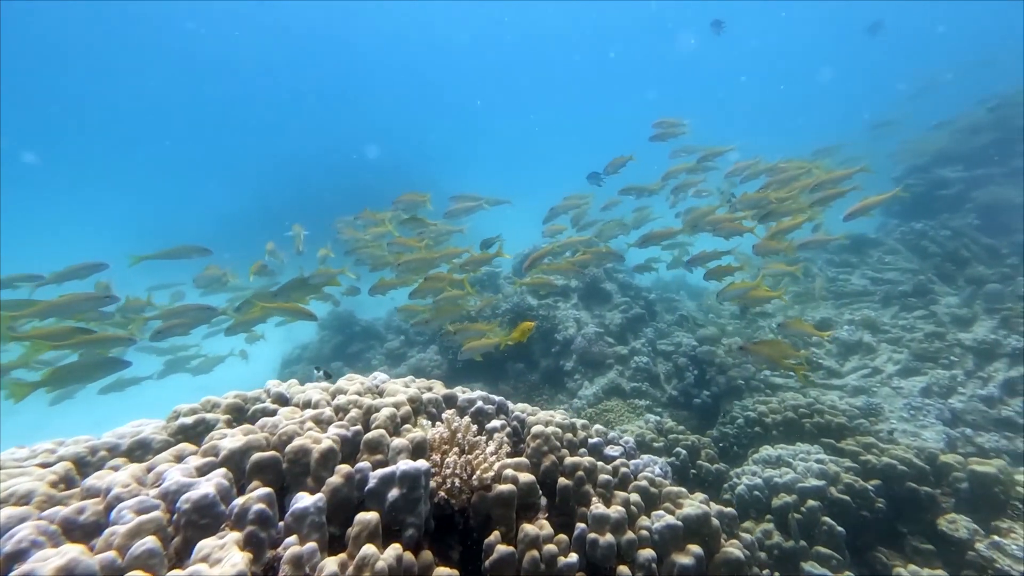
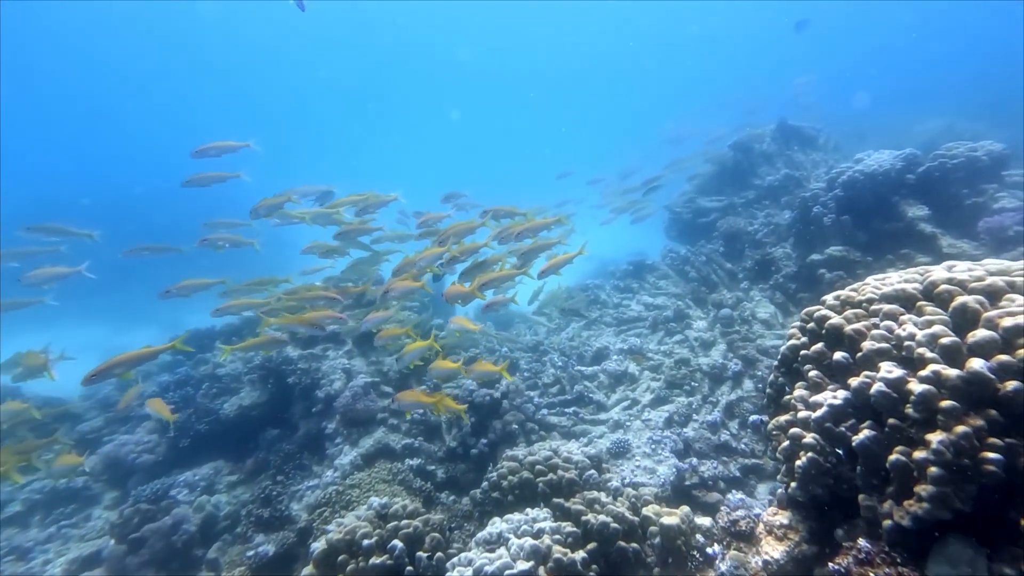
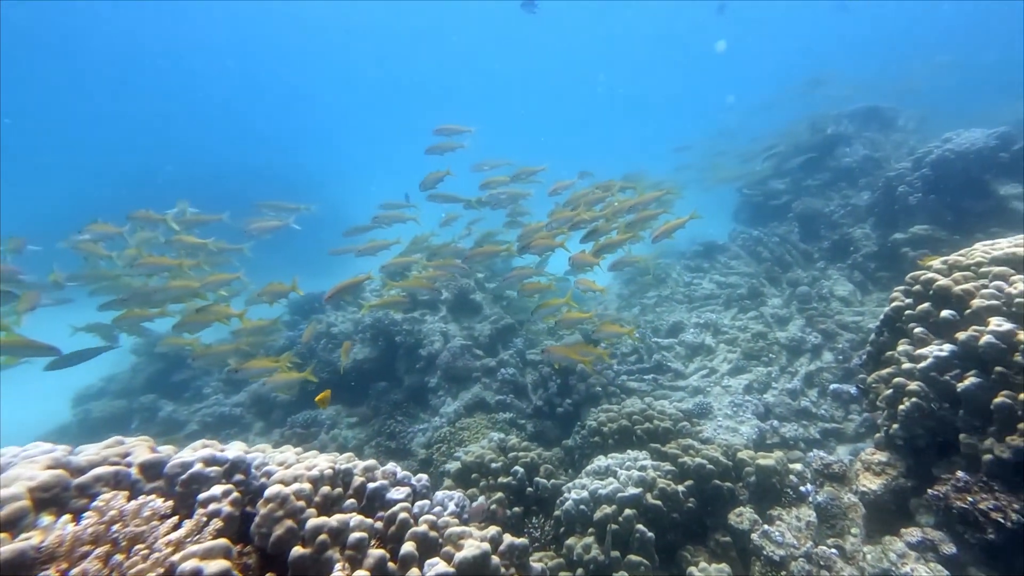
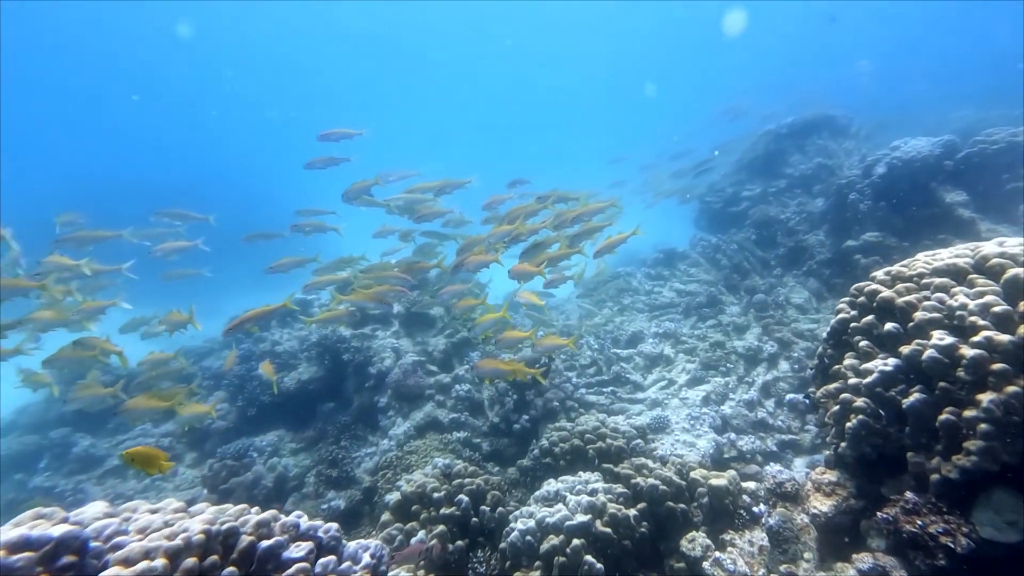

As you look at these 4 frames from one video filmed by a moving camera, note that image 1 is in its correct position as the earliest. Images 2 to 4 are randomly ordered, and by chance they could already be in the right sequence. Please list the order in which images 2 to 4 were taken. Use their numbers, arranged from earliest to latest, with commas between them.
3, 4, 2
